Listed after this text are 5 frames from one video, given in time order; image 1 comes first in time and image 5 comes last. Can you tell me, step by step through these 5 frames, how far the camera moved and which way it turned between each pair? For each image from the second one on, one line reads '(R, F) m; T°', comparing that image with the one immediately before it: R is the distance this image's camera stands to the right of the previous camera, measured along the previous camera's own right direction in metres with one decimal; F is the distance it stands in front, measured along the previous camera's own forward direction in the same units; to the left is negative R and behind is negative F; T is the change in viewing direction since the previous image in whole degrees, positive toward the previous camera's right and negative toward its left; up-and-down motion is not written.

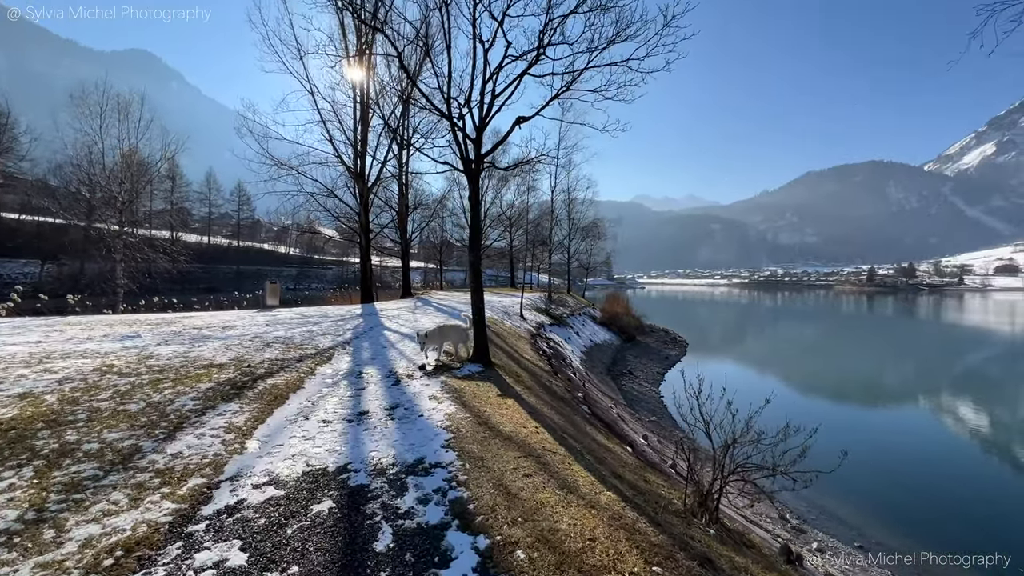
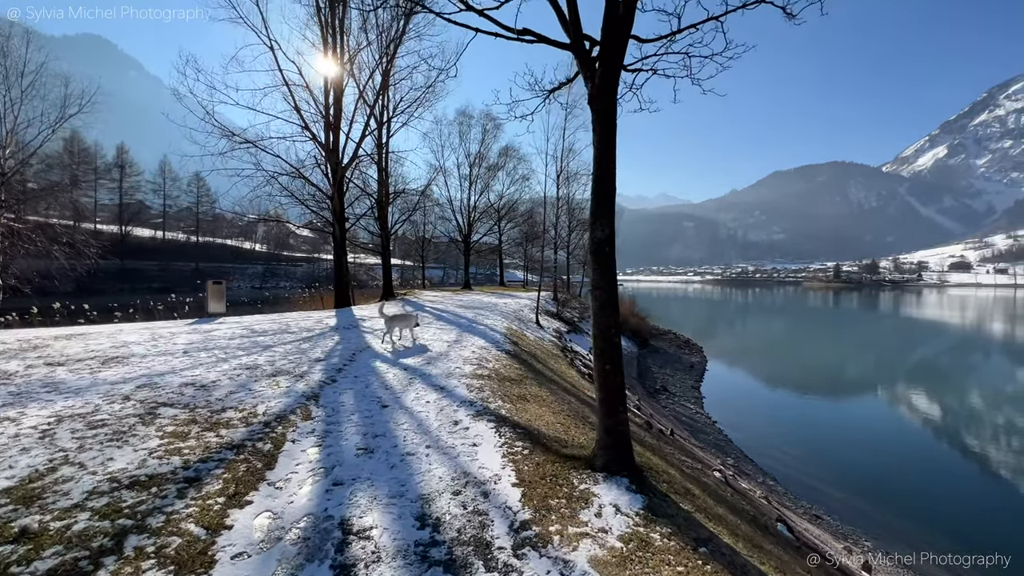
(-1.4, +4.0) m; +3°
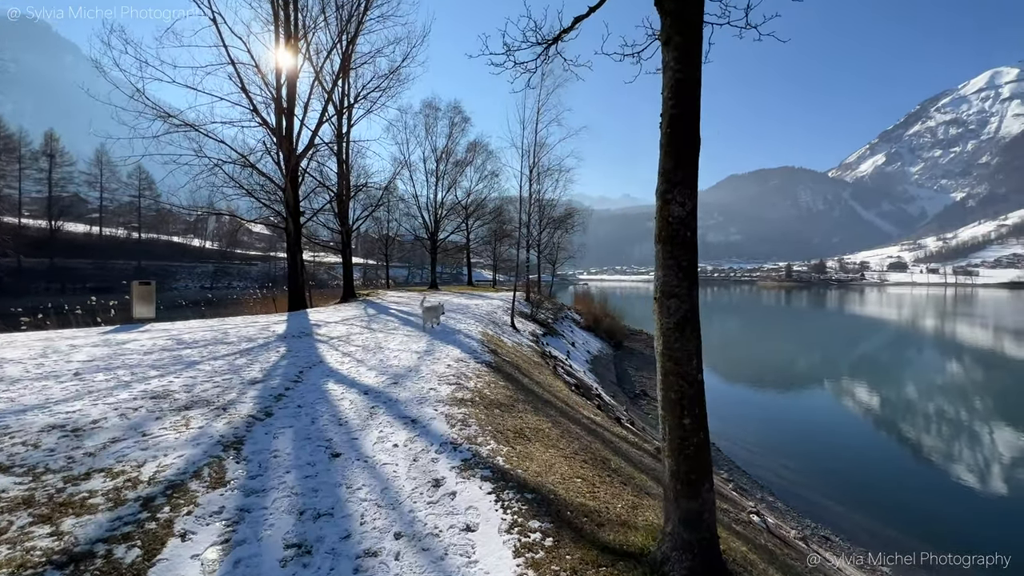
(-0.3, +1.2) m; +4°
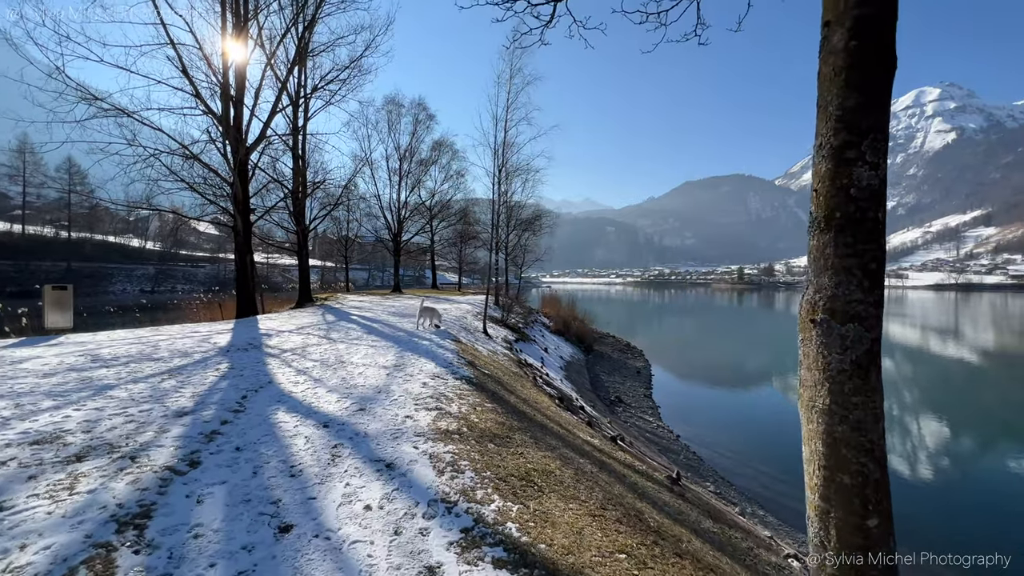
(-0.3, +0.9) m; +5°
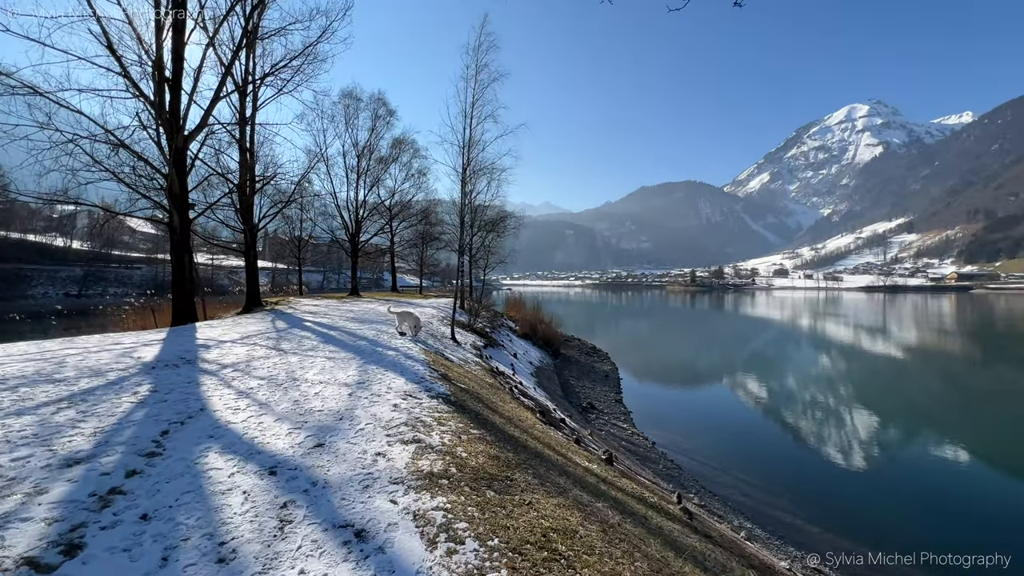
(-0.3, +0.8) m; +5°
